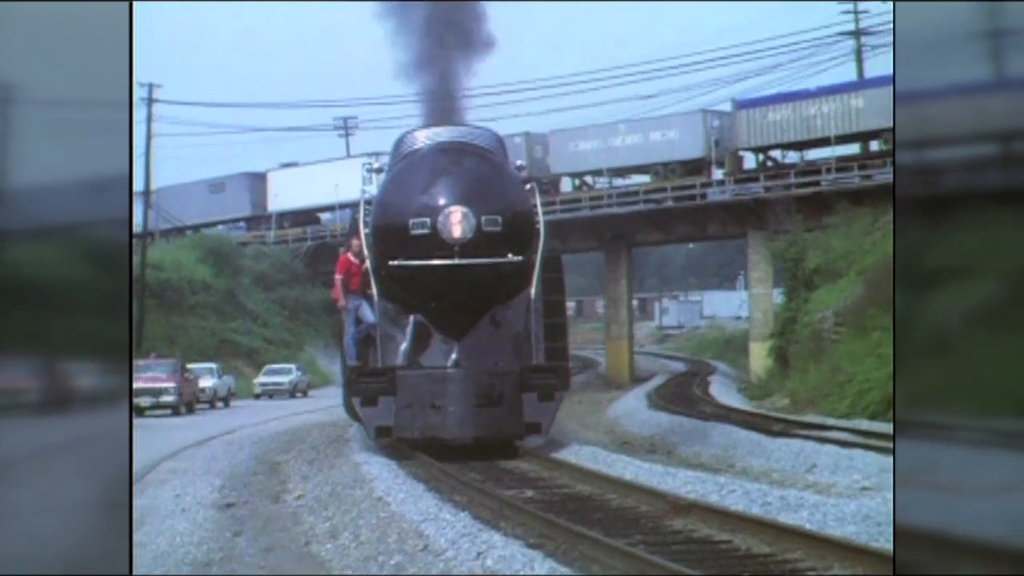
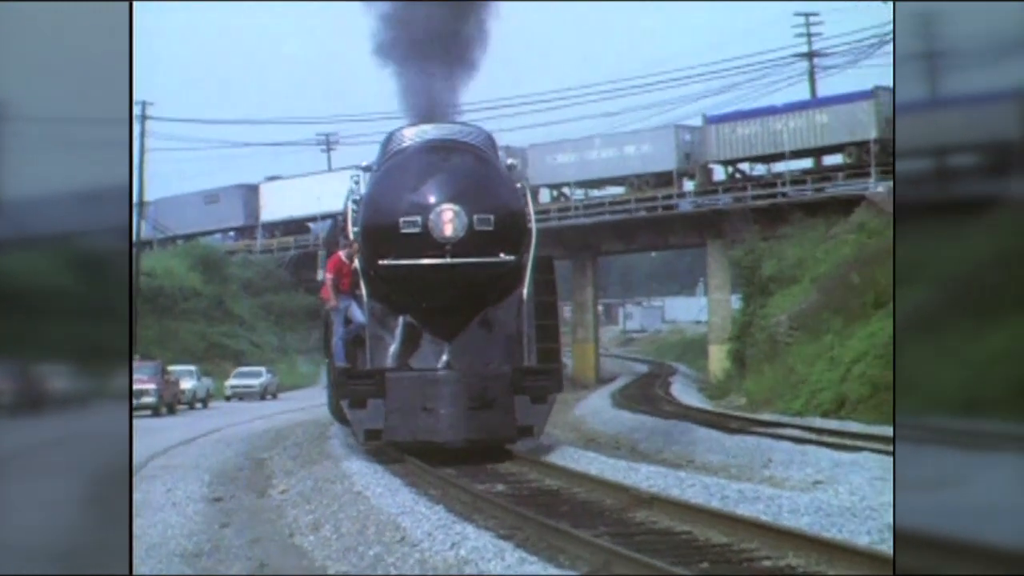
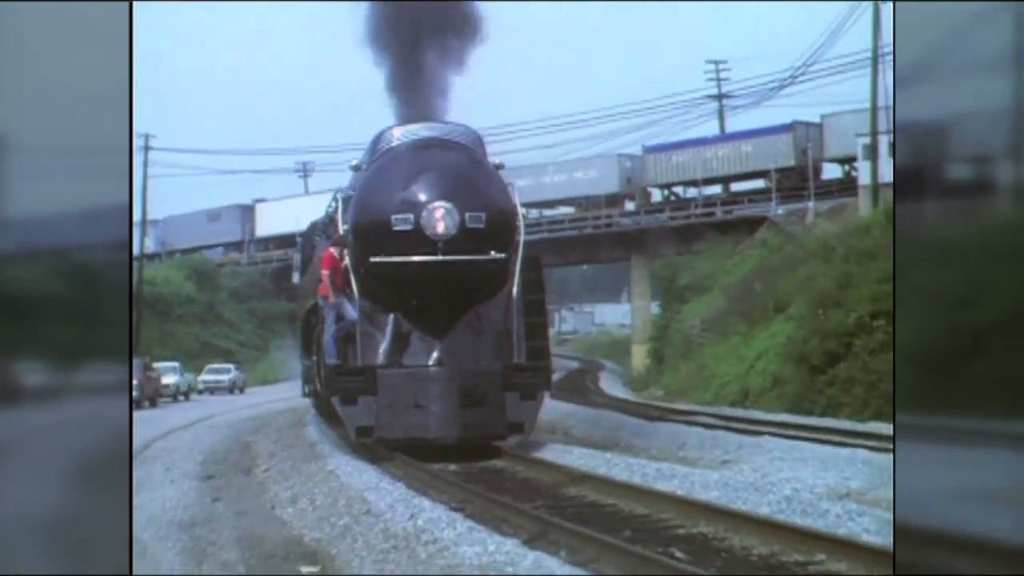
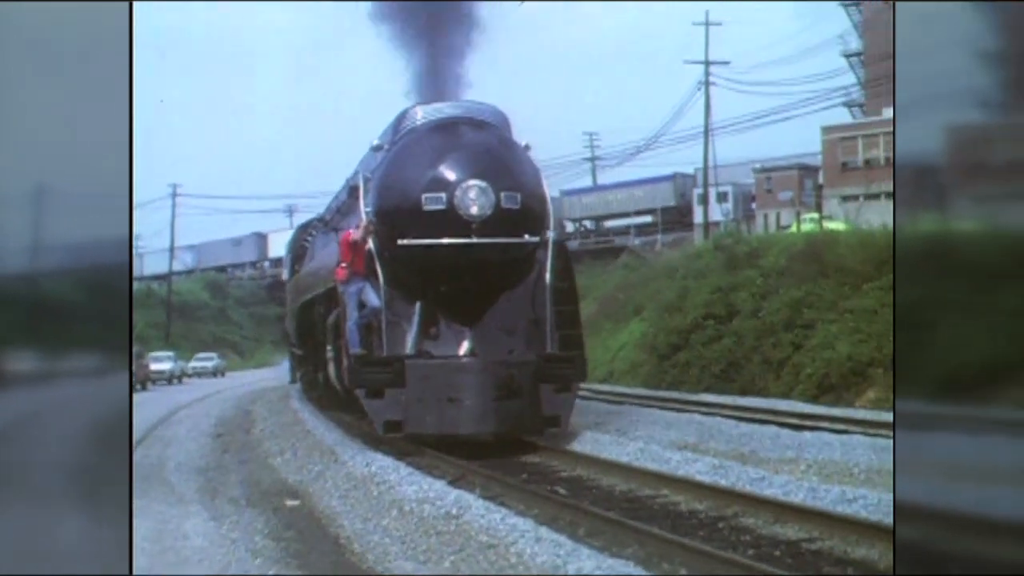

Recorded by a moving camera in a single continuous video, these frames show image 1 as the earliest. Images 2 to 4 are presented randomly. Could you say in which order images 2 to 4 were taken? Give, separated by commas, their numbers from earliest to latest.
2, 3, 4
